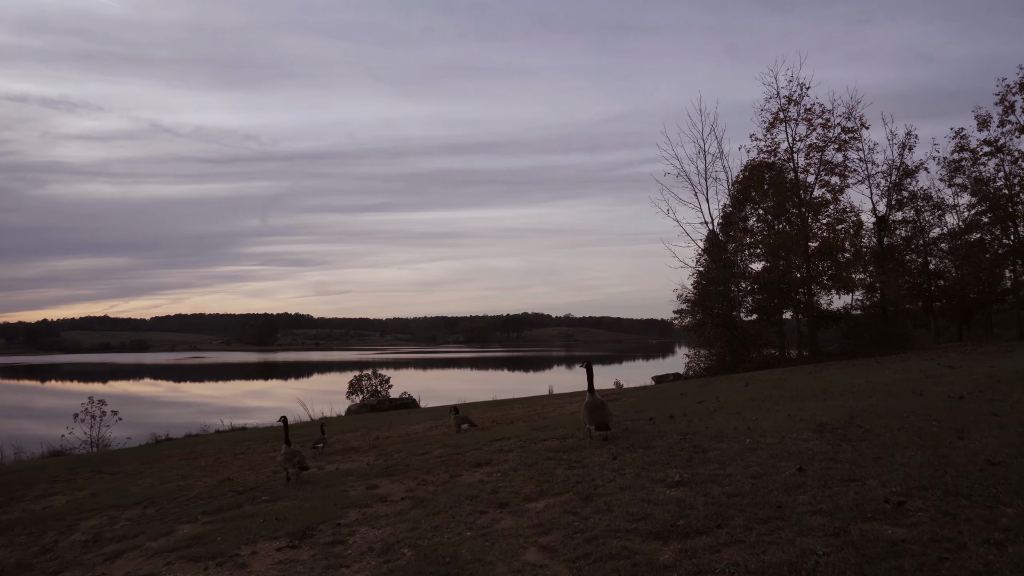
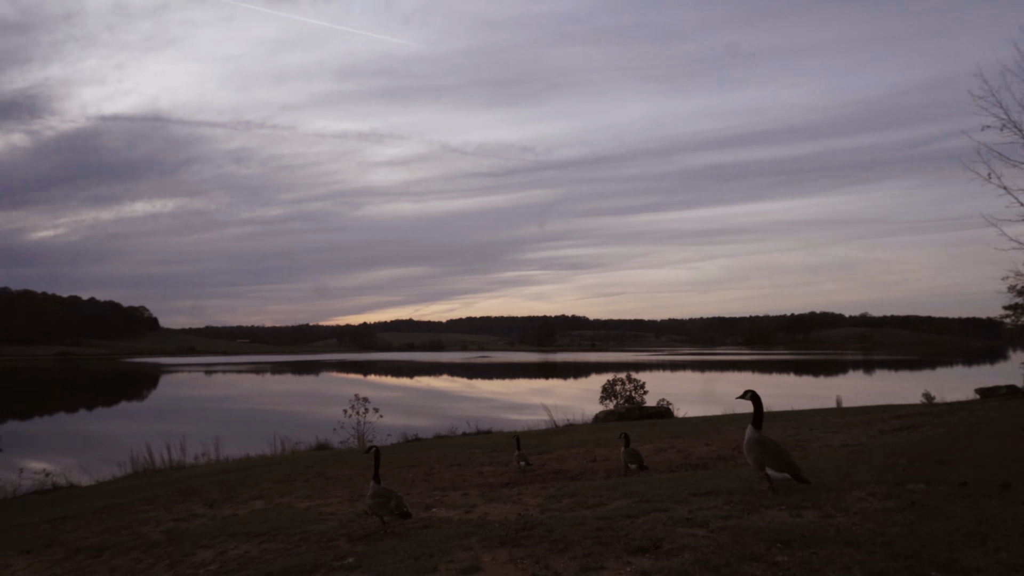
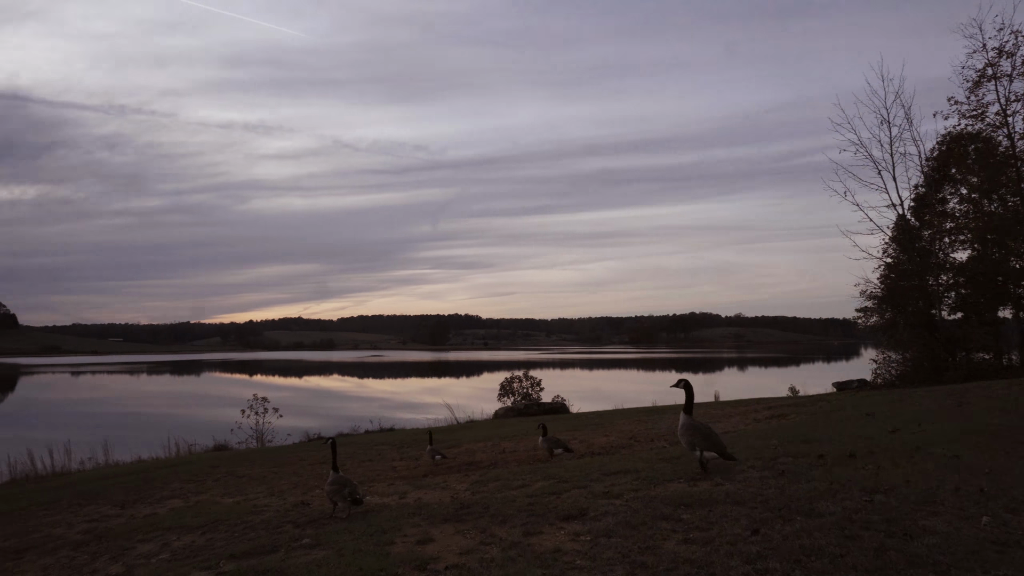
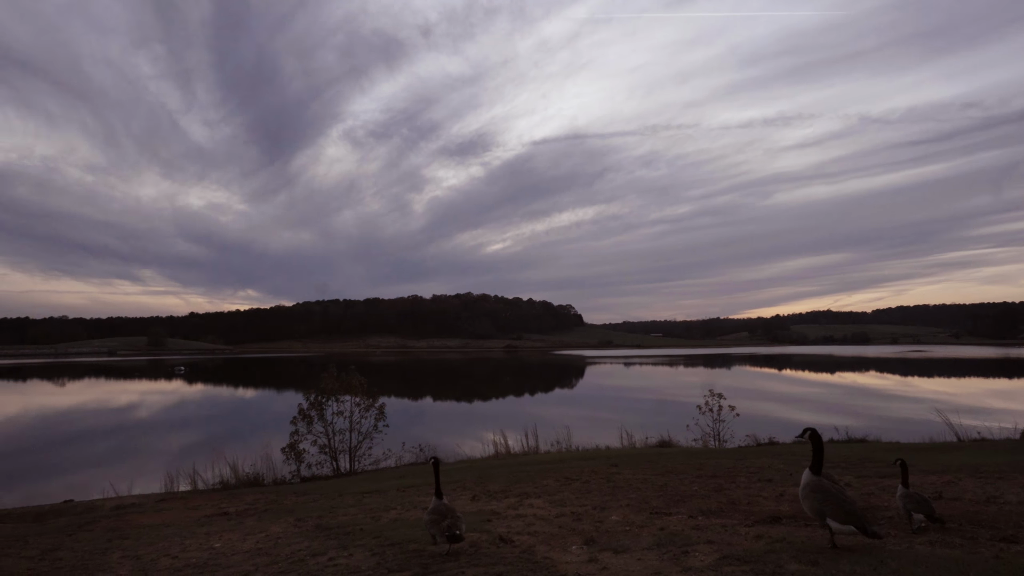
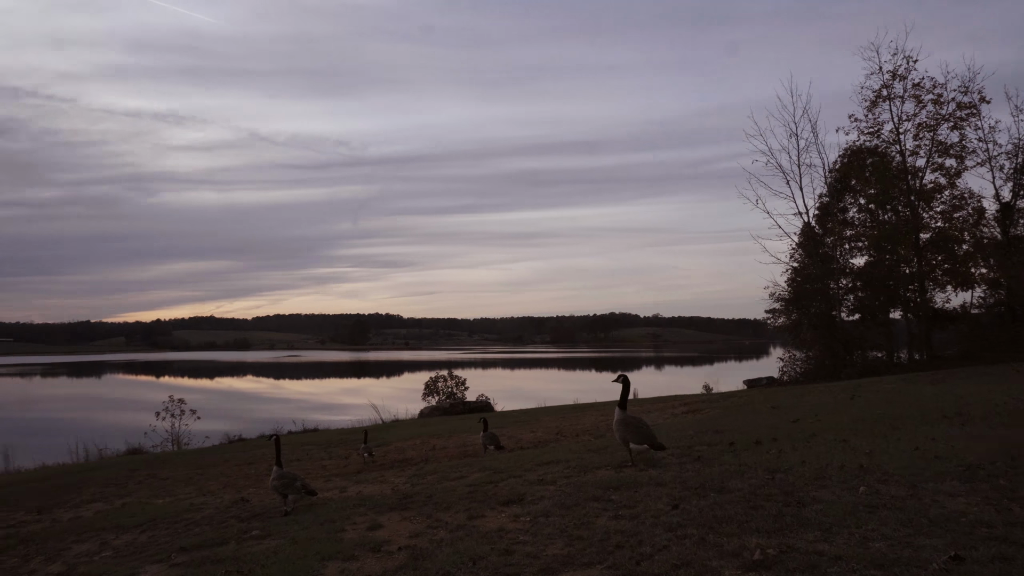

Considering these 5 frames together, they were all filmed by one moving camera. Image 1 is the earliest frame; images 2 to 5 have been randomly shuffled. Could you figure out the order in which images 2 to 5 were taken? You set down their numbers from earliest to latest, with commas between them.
5, 3, 2, 4
